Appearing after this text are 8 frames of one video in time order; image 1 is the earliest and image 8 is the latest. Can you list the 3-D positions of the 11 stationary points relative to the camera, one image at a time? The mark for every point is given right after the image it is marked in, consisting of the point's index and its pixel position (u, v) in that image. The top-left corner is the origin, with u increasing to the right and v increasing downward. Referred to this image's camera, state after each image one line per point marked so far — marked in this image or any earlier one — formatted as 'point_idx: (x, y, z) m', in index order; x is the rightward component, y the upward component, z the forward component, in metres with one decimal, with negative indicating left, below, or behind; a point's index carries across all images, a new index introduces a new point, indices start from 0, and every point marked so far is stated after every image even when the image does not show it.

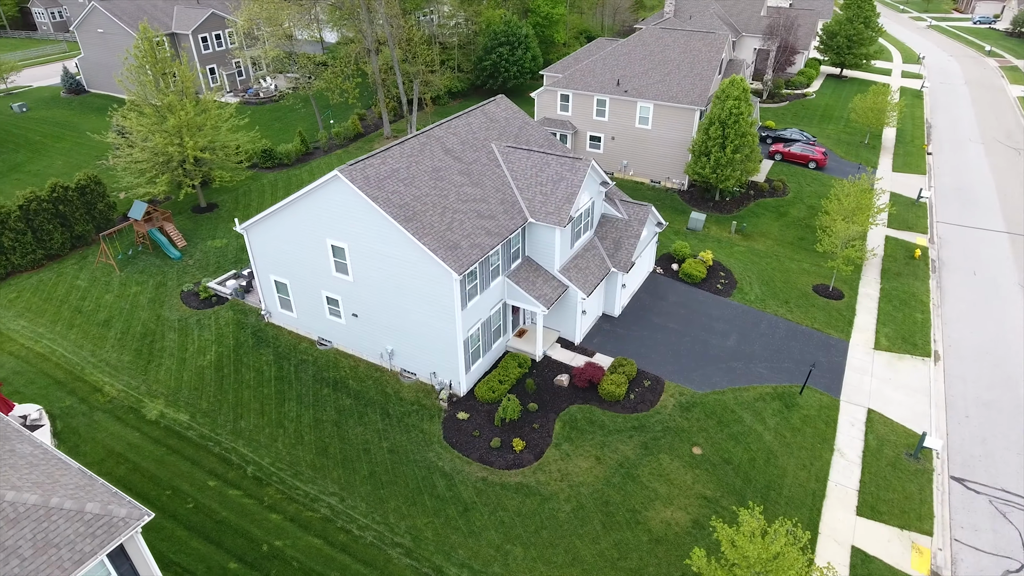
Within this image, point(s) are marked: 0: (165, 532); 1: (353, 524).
0: (-10.1, -7.0, +18.3) m
1: (-4.8, -7.1, +19.0) m
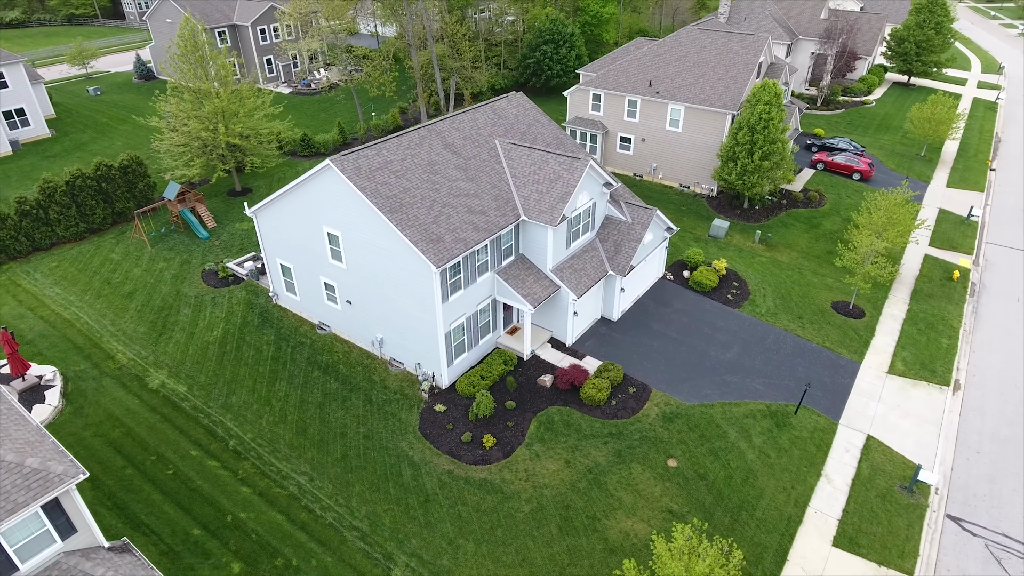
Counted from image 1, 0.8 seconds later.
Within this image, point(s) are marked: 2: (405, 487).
0: (-11.4, -6.3, +19.4) m
1: (-6.0, -6.6, +19.5) m
2: (-3.4, -6.3, +20.0) m
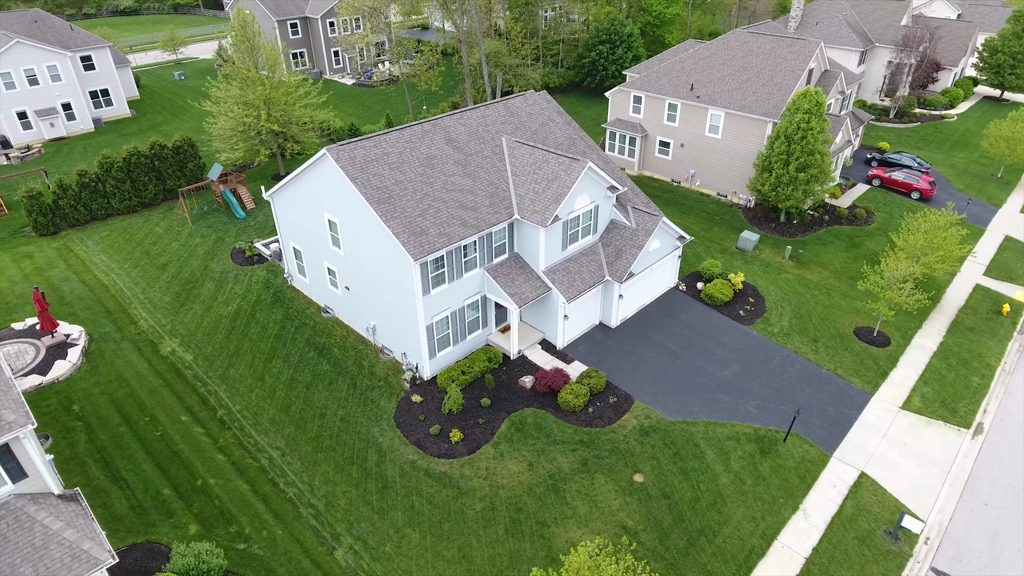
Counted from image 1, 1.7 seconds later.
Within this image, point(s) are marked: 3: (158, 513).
0: (-12.6, -5.3, +20.8) m
1: (-7.4, -6.1, +20.3) m
2: (-4.7, -5.9, +20.4) m
3: (-10.5, -6.6, +18.7) m
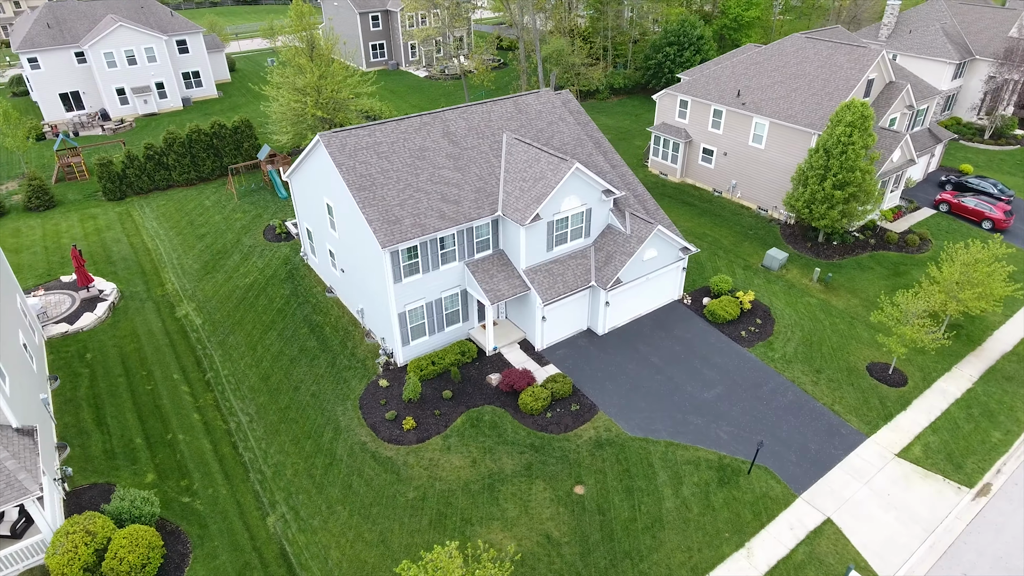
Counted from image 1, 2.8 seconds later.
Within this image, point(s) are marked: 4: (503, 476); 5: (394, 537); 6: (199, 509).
0: (-14.2, -4.0, +22.8) m
1: (-9.1, -5.2, +21.5) m
2: (-6.4, -5.3, +21.1) m
3: (-12.5, -5.5, +20.4) m
4: (-0.3, -5.9, +20.0) m
5: (-3.4, -7.2, +18.3) m
6: (-9.4, -6.6, +19.0) m
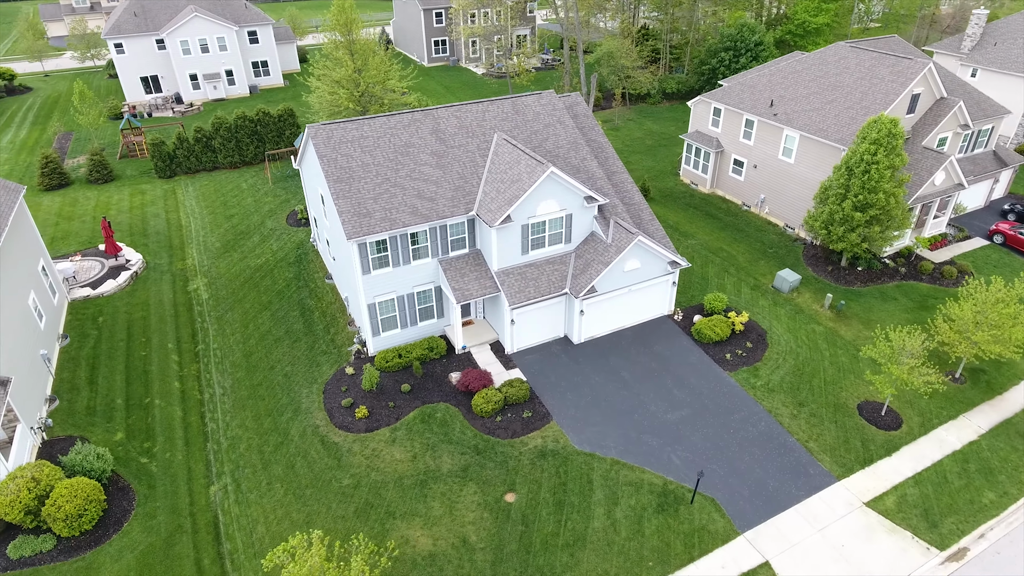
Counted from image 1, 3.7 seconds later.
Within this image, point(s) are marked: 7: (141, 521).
0: (-15.5, -2.9, +24.6) m
1: (-10.8, -4.5, +22.7) m
2: (-8.2, -4.8, +22.0) m
3: (-14.3, -4.5, +22.1) m
4: (-2.3, -5.9, +20.0) m
5: (-5.7, -6.9, +18.8) m
6: (-11.5, -5.9, +20.3) m
7: (-10.9, -6.8, +18.6) m
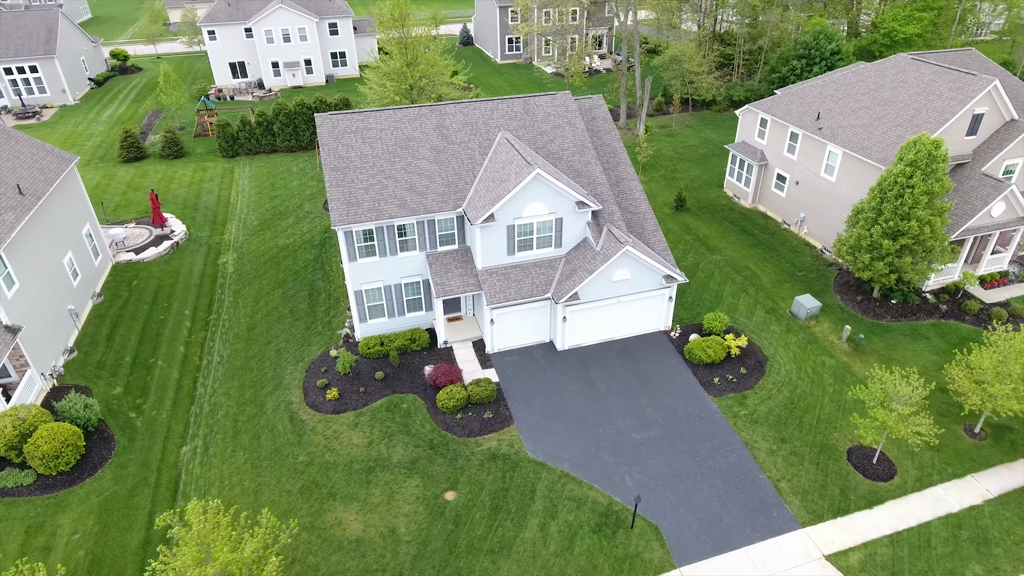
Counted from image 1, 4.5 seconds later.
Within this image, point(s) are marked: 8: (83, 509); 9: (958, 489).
0: (-16.0, -1.4, +26.8) m
1: (-11.8, -3.5, +24.2) m
2: (-9.4, -4.0, +23.2) m
3: (-15.3, -3.1, +24.1) m
4: (-4.0, -5.6, +20.3) m
5: (-7.6, -6.3, +19.6) m
6: (-13.0, -4.8, +21.9) m
7: (-12.8, -5.8, +20.2) m
8: (-12.8, -6.6, +18.9) m
9: (+13.8, -6.2, +19.6) m
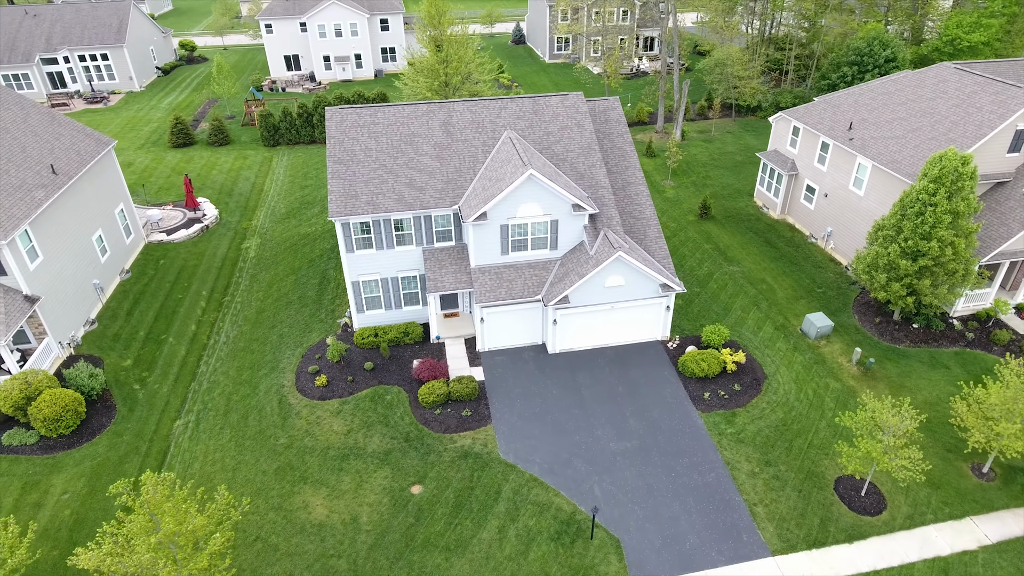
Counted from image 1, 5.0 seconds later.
0: (-16.0, -0.5, +28.3) m
1: (-12.2, -2.8, +25.3) m
2: (-9.9, -3.4, +24.0) m
3: (-15.7, -2.2, +25.5) m
4: (-4.9, -5.4, +20.7) m
5: (-8.6, -5.8, +20.3) m
6: (-13.7, -4.0, +23.1) m
7: (-13.6, -5.0, +21.4) m
8: (-13.8, -5.8, +20.1) m
9: (+12.7, -7.0, +18.3) m
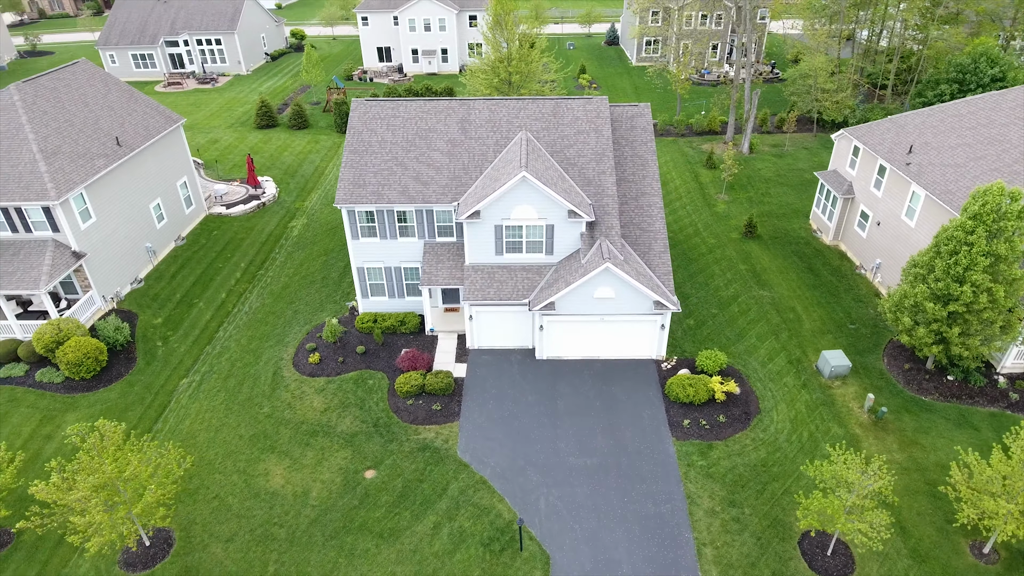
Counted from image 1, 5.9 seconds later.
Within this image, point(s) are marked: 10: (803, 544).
0: (-15.3, +1.1, +30.8) m
1: (-12.3, -1.6, +27.2) m
2: (-10.3, -2.4, +25.6) m
3: (-15.6, -0.7, +28.0) m
4: (-6.1, -4.9, +21.5) m
5: (-9.9, -4.9, +21.8) m
6: (-14.2, -2.6, +25.4) m
7: (-14.5, -3.6, +23.7) m
8: (-15.0, -4.4, +22.4) m
9: (+10.5, -8.2, +16.2) m
10: (+8.2, -7.2, +17.8) m
